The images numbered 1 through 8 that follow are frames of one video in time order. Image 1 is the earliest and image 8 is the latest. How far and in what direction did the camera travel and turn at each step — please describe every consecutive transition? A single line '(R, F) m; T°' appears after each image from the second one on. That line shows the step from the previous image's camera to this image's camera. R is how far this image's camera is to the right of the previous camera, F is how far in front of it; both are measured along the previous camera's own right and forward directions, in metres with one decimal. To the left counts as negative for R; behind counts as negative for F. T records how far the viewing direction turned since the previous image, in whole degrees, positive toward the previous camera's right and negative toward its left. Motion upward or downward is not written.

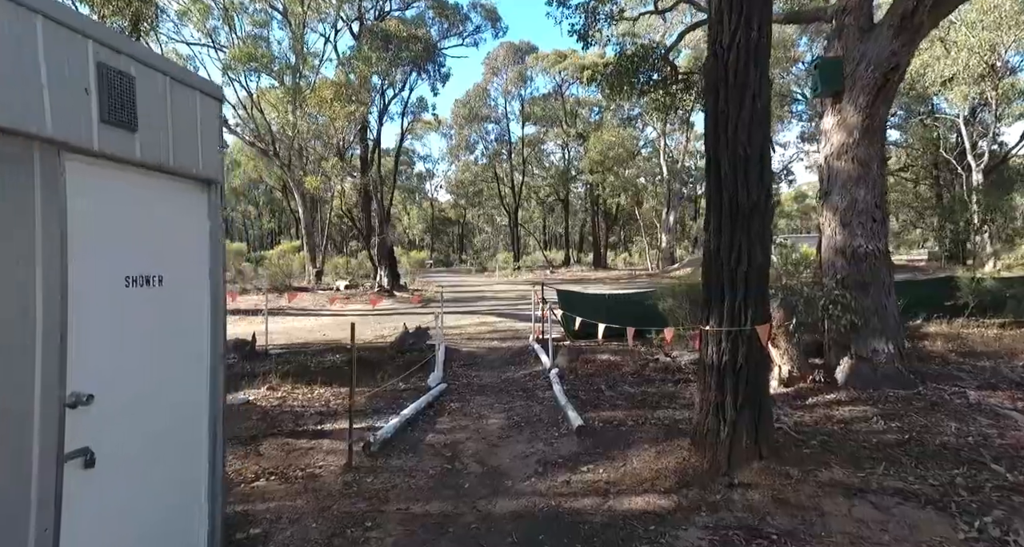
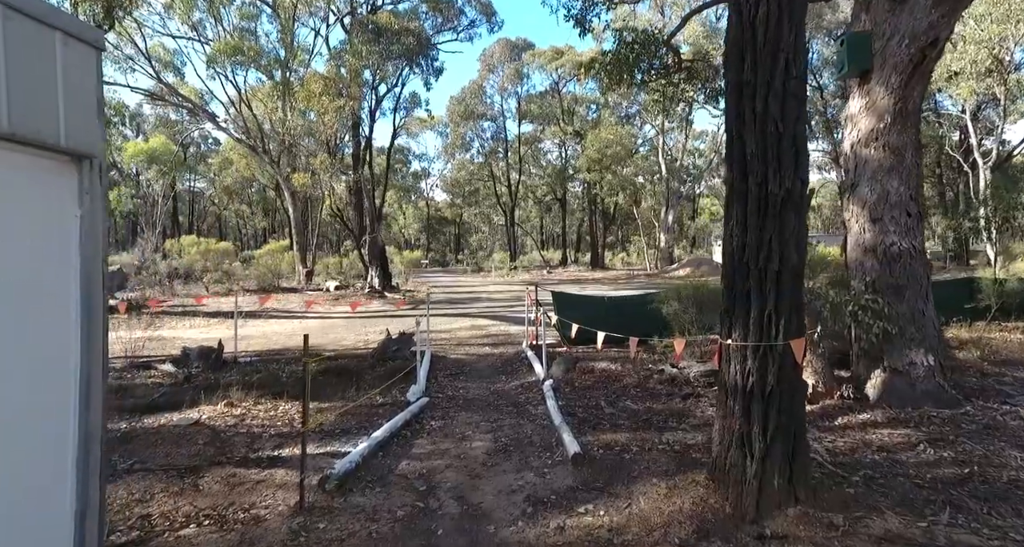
(+0.1, +0.7) m; 0°
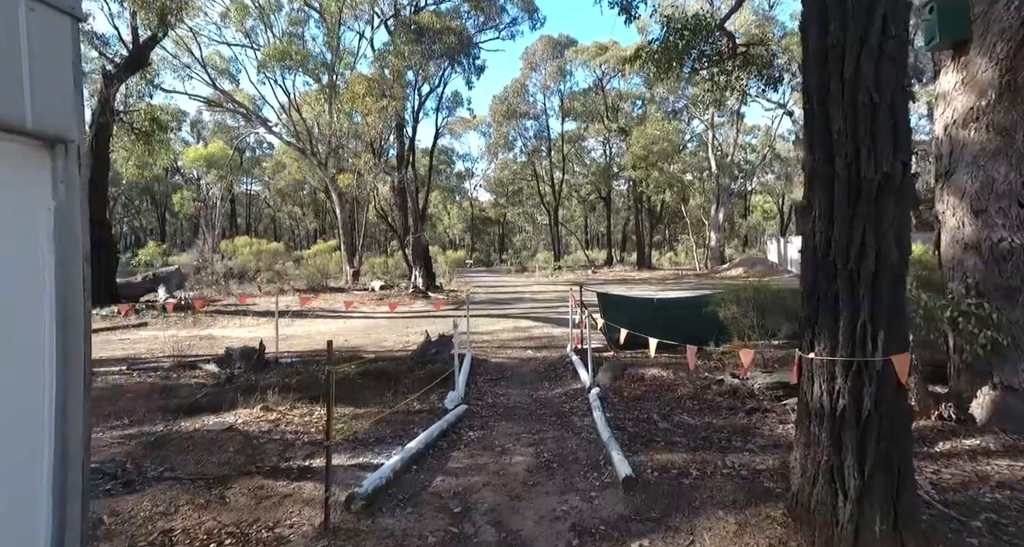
(0.0, +0.4) m; -4°
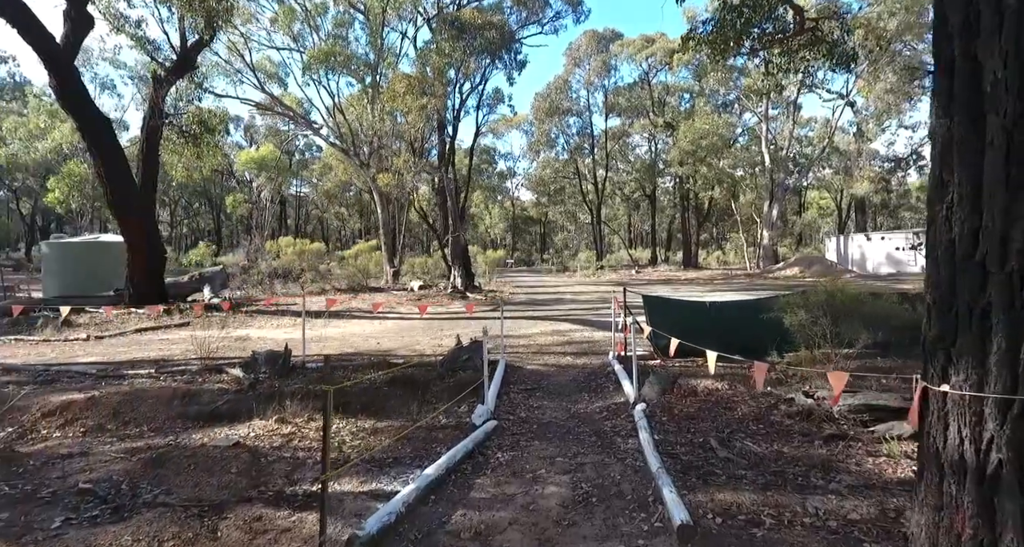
(+0.1, +0.7) m; -4°
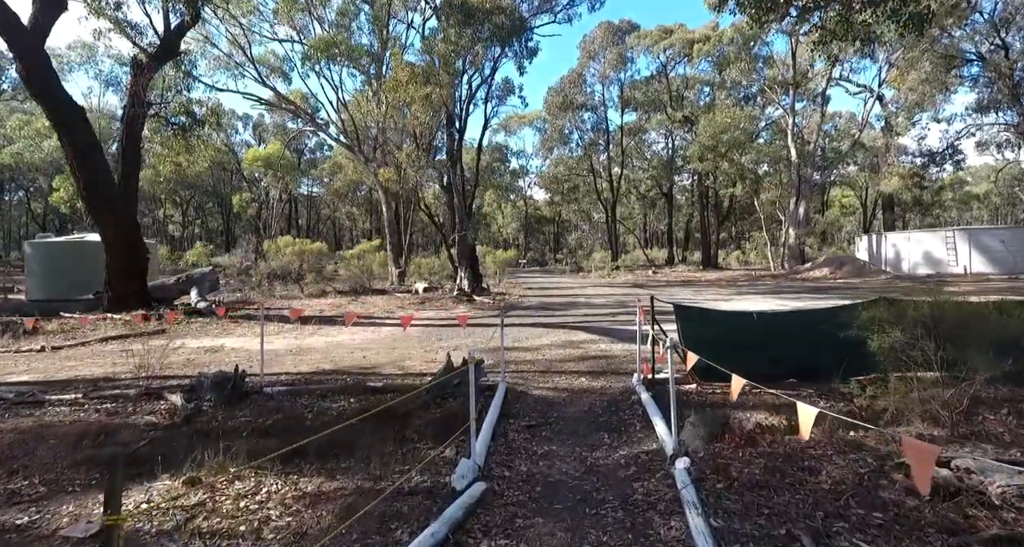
(+0.1, +1.6) m; -1°
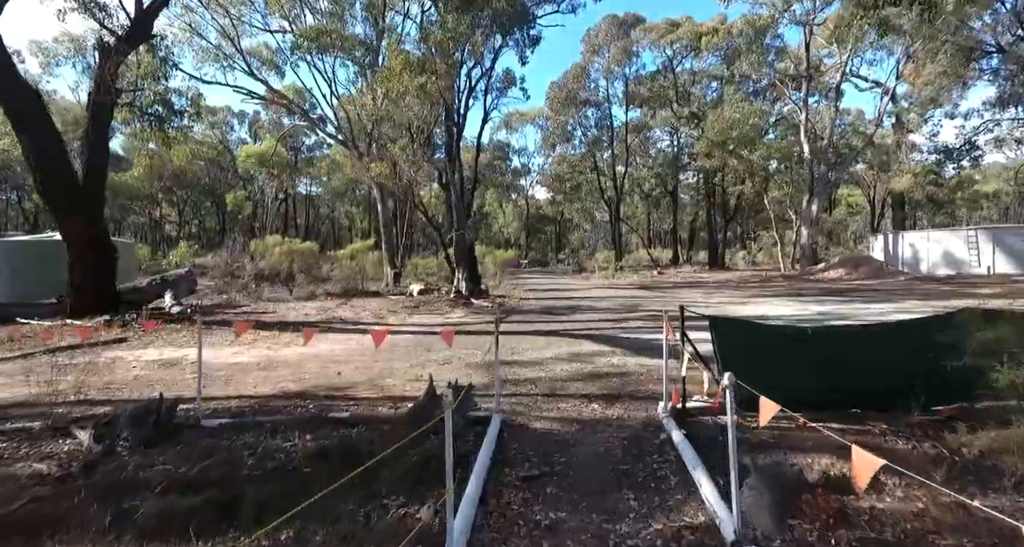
(0.0, +1.4) m; 0°
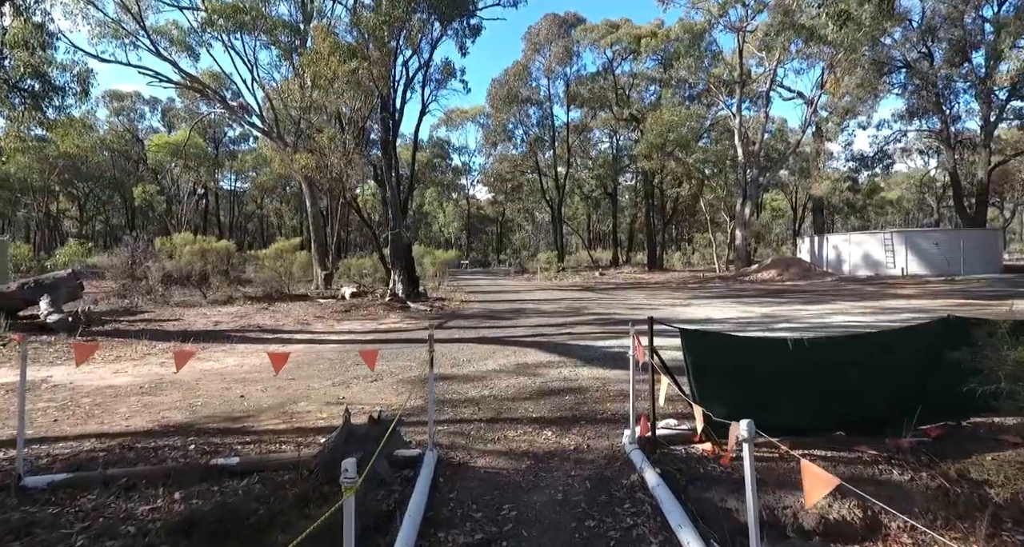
(0.0, +1.0) m; +5°
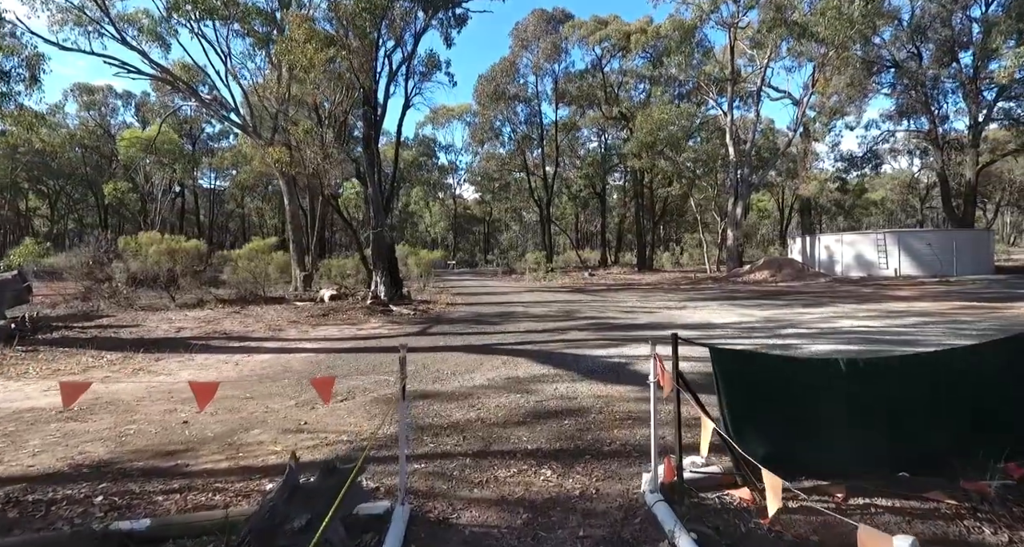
(0.0, +1.0) m; +1°
